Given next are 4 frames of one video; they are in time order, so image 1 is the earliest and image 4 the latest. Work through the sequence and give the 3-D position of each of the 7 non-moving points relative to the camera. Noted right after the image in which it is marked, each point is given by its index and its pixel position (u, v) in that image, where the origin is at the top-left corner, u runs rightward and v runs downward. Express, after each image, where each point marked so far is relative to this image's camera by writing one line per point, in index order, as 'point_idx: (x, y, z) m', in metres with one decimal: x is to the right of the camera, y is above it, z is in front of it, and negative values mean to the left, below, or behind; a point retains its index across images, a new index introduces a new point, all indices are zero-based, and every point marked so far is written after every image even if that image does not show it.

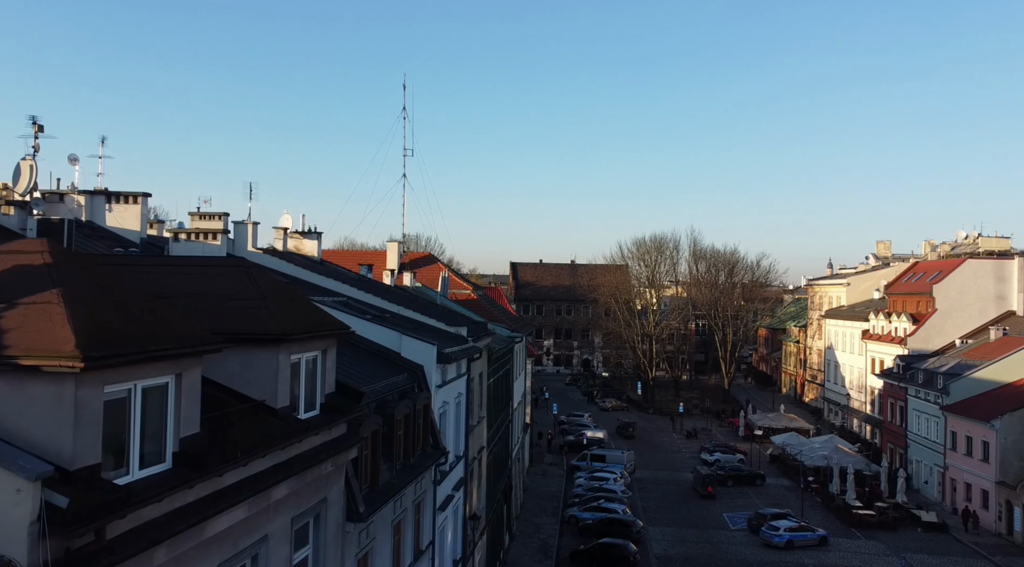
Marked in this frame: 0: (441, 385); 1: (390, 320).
0: (-1.4, -2.1, +17.6) m
1: (-2.7, -0.8, +19.2) m
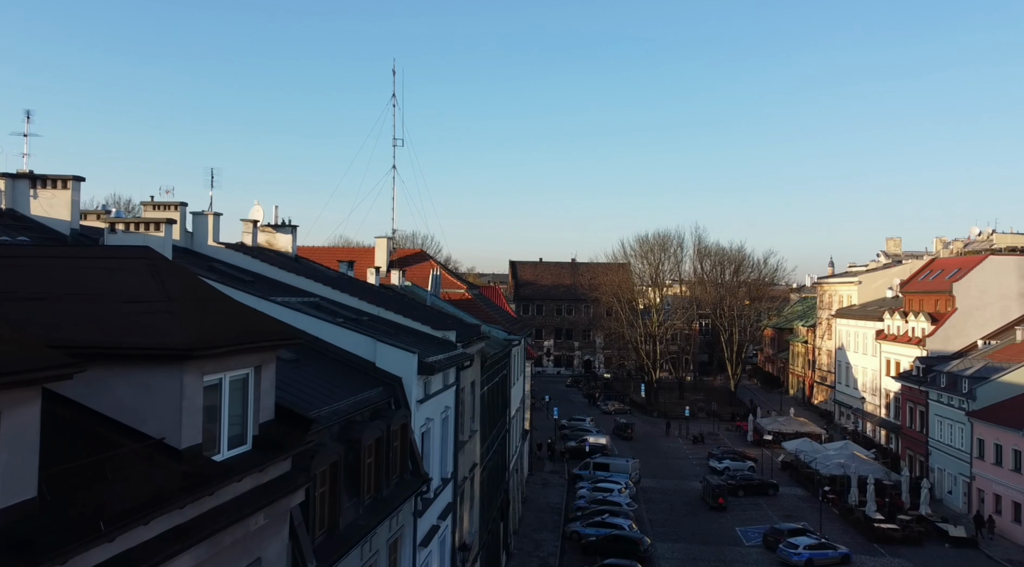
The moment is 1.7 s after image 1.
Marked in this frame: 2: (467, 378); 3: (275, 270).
0: (-1.5, -2.0, +15.1) m
1: (-2.8, -0.8, +16.8) m
2: (-1.0, -2.1, +19.5) m
3: (-5.1, +0.3, +18.8) m
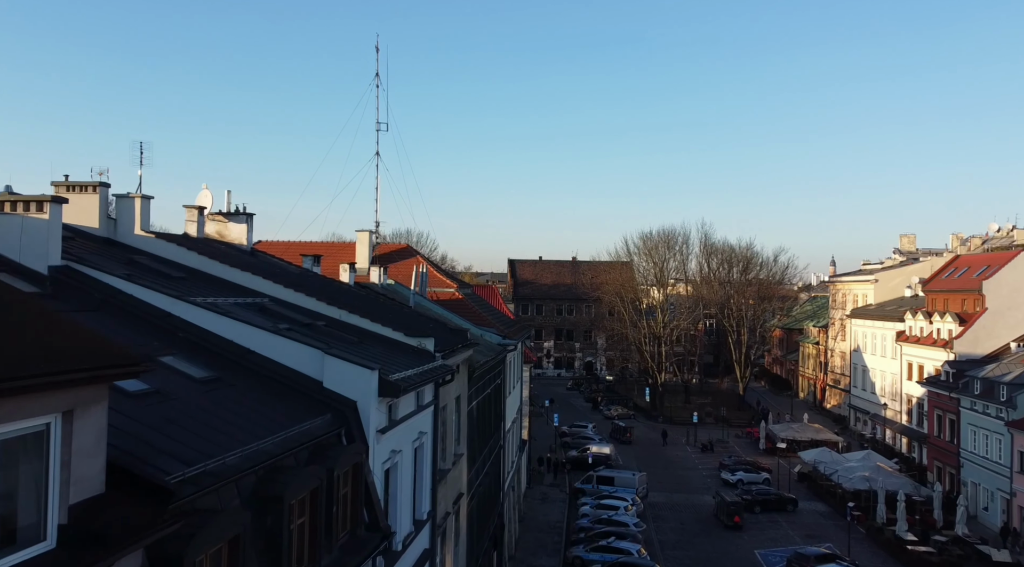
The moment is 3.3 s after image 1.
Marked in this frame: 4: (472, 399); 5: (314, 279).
0: (-1.7, -2.0, +11.9) m
1: (-3.0, -0.7, +13.5) m
2: (-1.2, -2.1, +16.3) m
3: (-5.3, +0.3, +15.6) m
4: (-0.9, -2.6, +19.7) m
5: (-4.4, +0.1, +19.5) m
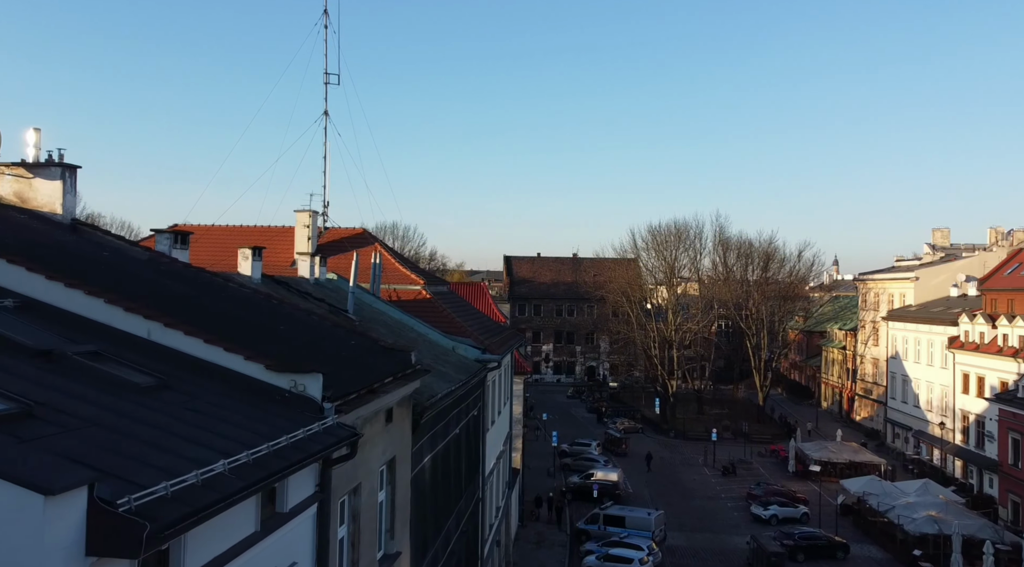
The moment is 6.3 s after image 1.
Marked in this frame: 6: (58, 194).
0: (-2.1, -1.9, +4.9) m
1: (-3.4, -0.6, +6.5) m
2: (-1.6, -2.0, +9.3) m
3: (-5.7, +0.4, +8.6) m
4: (-1.3, -2.5, +12.7) m
5: (-4.8, +0.2, +12.5) m
6: (-6.3, +1.3, +12.2) m
